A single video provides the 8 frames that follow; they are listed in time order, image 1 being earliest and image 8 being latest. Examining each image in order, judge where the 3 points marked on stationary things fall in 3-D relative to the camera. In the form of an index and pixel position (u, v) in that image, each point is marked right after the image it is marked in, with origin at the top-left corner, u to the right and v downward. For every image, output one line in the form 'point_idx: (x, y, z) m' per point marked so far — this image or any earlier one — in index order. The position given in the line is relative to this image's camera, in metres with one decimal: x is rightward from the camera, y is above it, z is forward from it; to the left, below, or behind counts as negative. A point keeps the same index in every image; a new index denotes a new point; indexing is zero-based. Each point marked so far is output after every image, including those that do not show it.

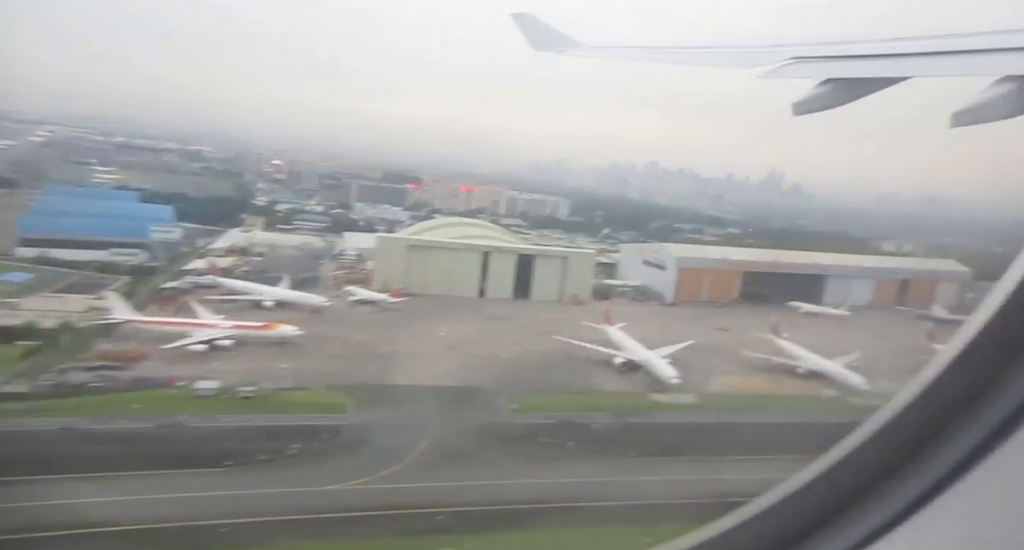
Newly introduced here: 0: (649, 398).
0: (+0.8, -0.7, +3.6) m
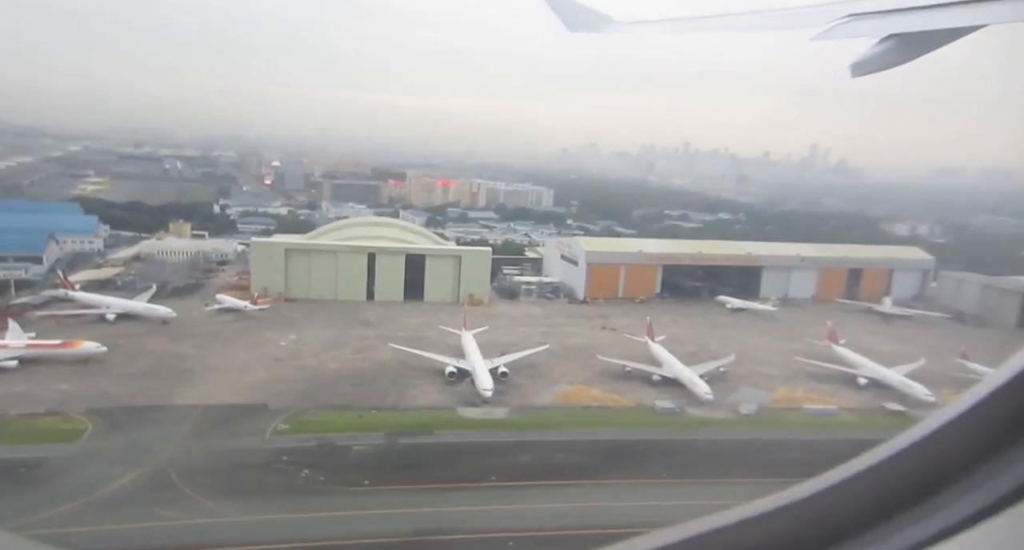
0: (-0.3, -0.7, +3.3) m
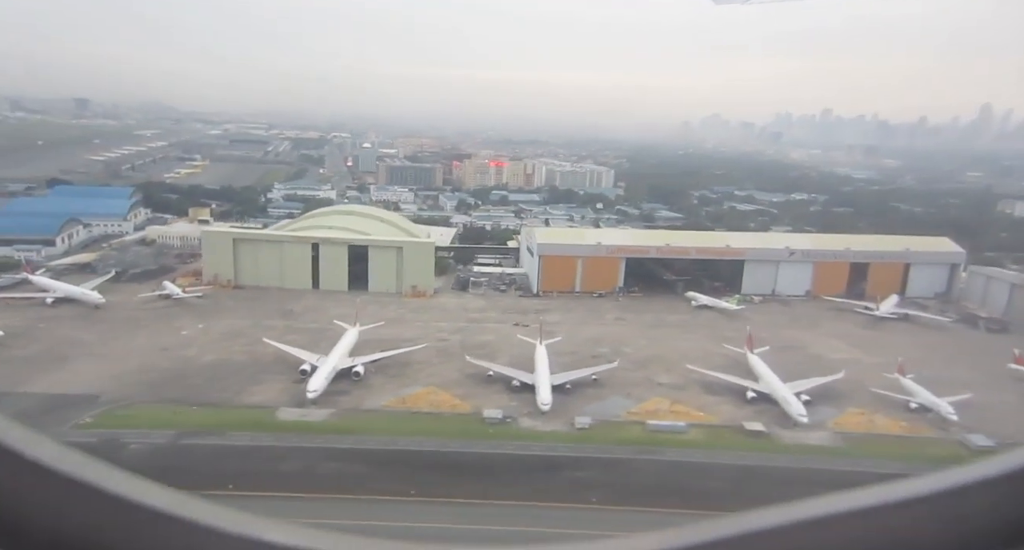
0: (-1.2, -0.7, +3.4) m
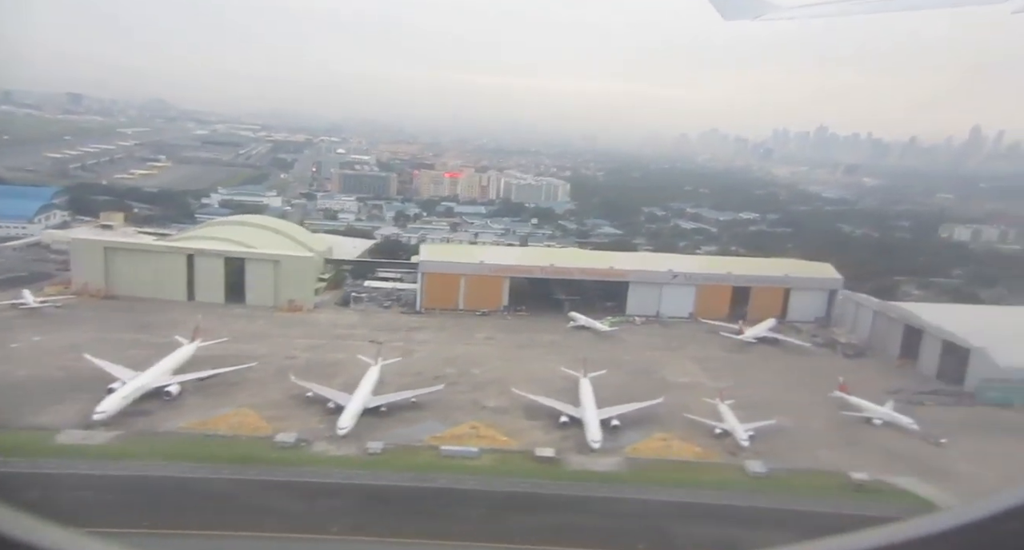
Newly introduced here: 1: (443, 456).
0: (-2.3, -0.8, +3.3) m
1: (-0.3, -0.9, +3.4) m
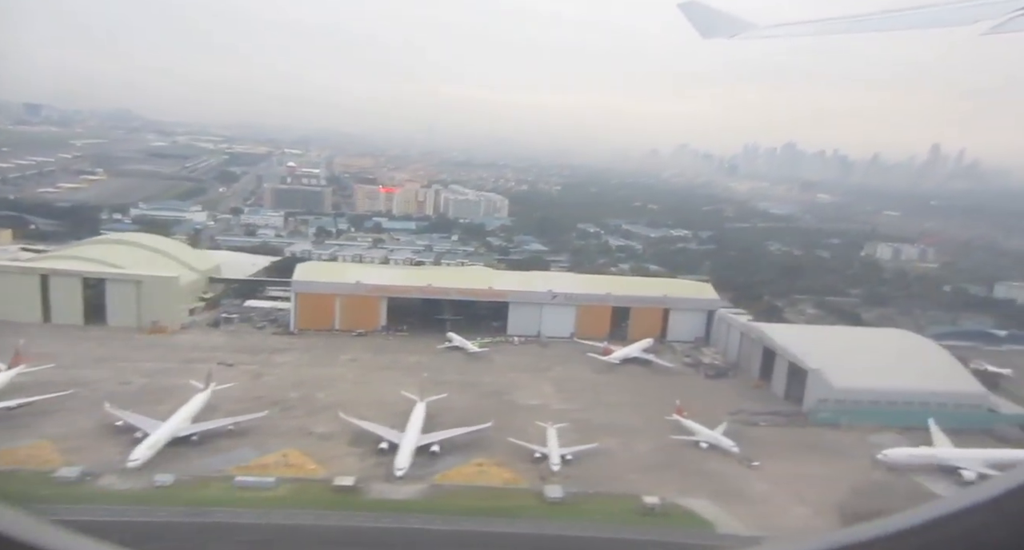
0: (-3.3, -0.9, +3.1) m
1: (-1.4, -1.1, +3.3) m
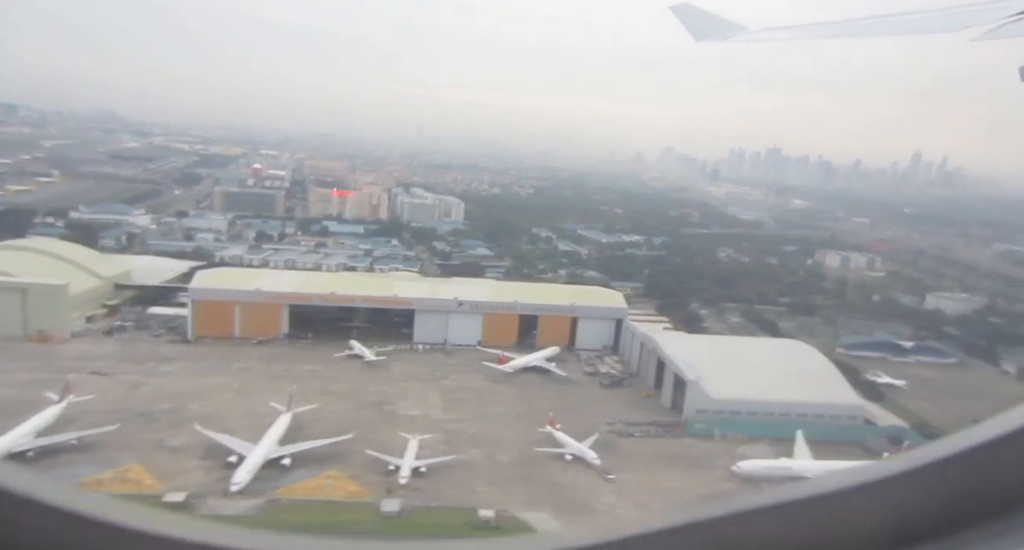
0: (-4.1, -1.0, +3.0) m
1: (-2.2, -1.1, +3.2) m
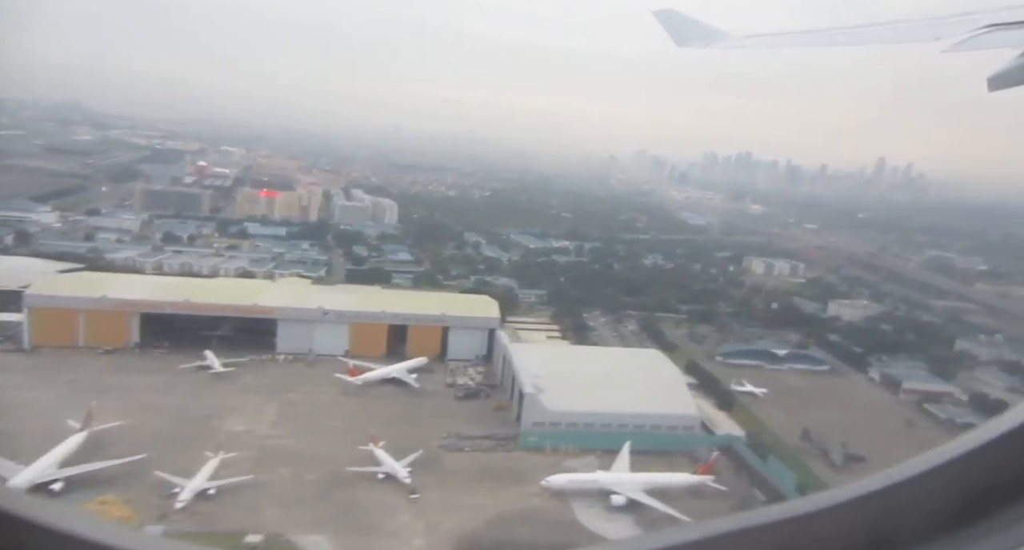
0: (-5.2, -1.0, +2.6) m
1: (-3.3, -1.2, +2.9) m
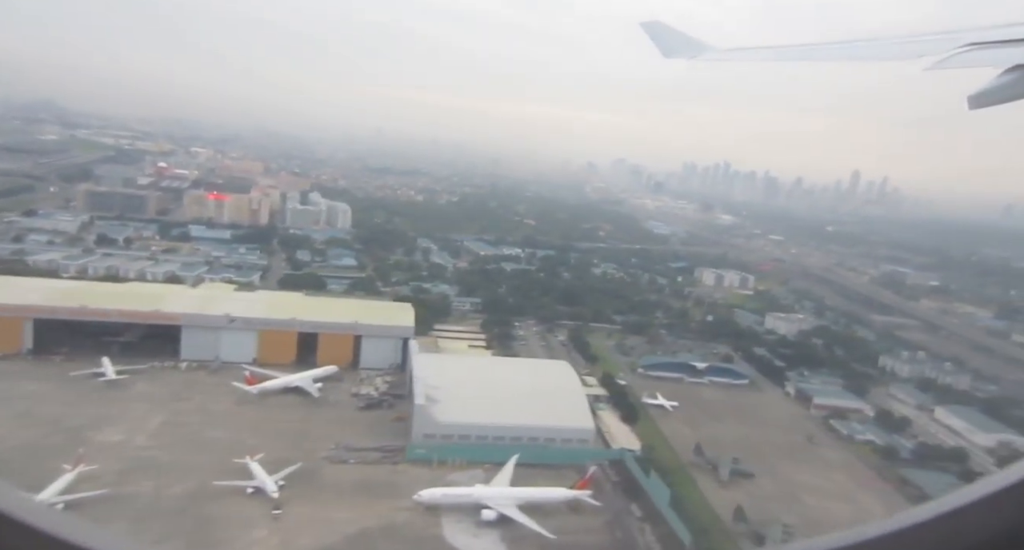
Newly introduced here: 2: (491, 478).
0: (-5.9, -1.0, +2.3) m
1: (-4.0, -1.2, +2.7) m
2: (-0.1, -1.3, +4.4) m
